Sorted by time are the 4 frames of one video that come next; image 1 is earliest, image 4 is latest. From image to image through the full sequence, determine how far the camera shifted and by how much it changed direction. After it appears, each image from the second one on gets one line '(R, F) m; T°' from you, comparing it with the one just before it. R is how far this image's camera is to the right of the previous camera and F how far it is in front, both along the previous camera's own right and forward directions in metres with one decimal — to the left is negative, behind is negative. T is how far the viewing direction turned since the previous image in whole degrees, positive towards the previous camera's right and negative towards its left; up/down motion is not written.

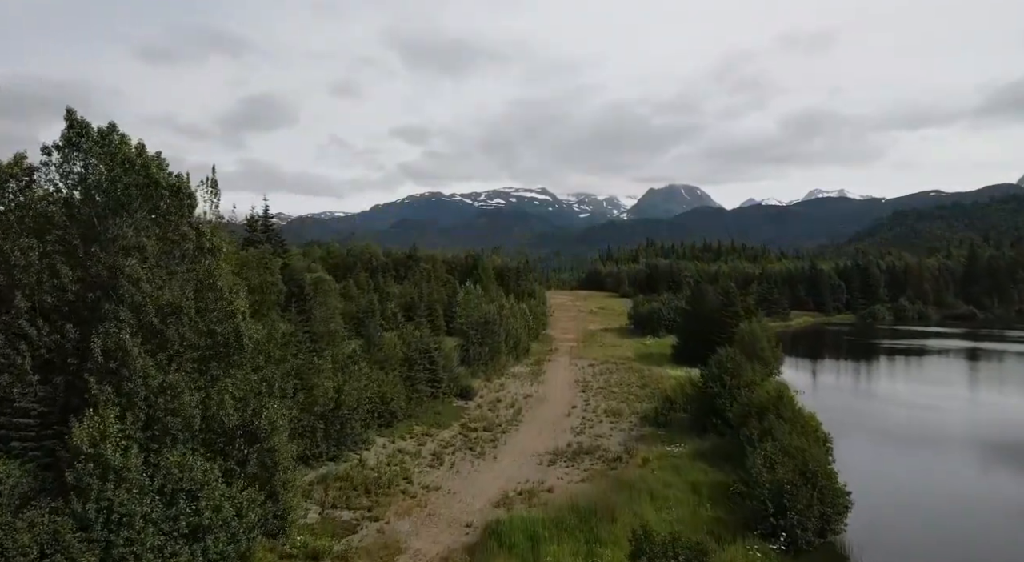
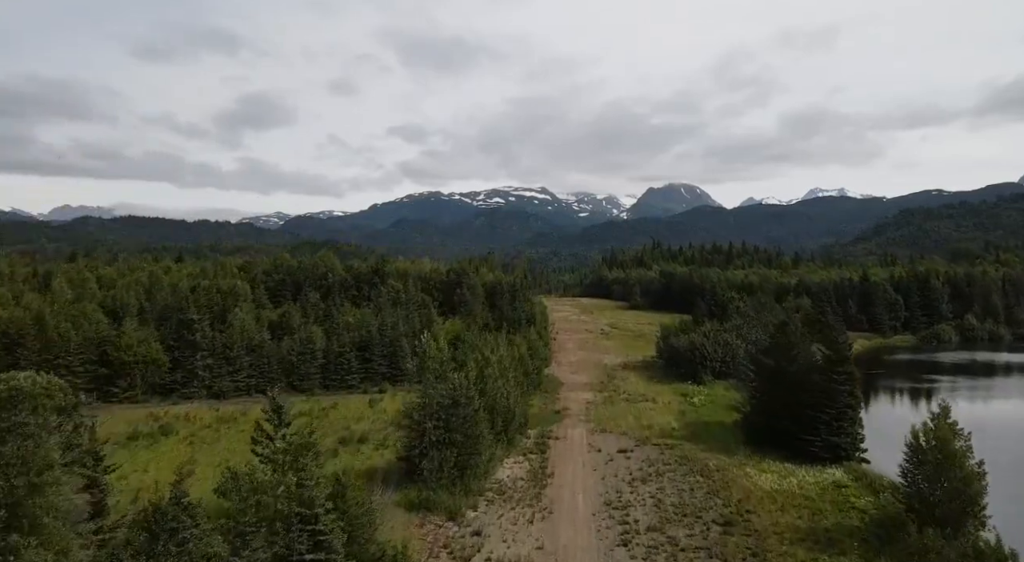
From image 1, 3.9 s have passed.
(+0.7, +21.8) m; 0°
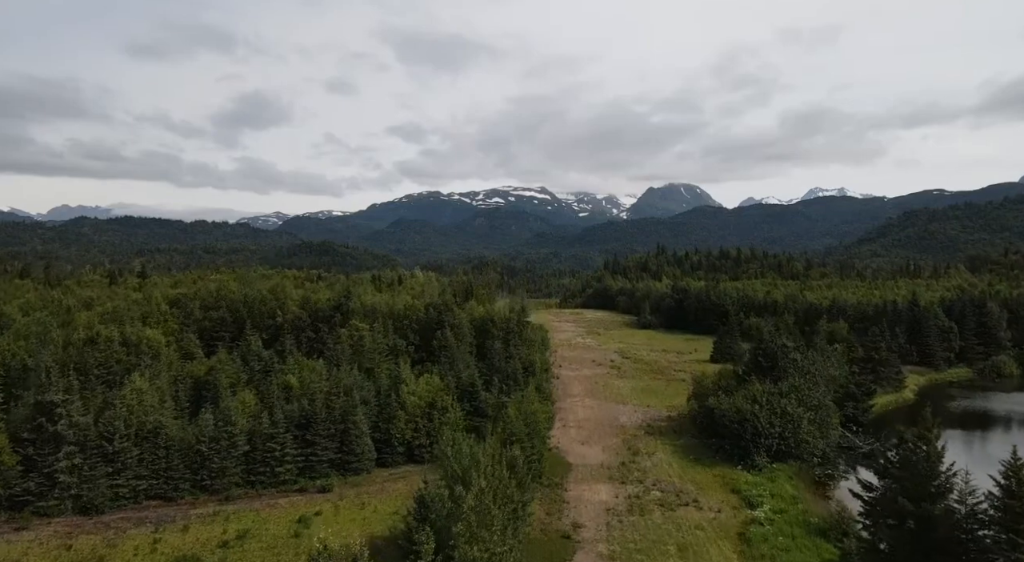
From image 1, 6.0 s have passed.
(+0.6, +15.2) m; 0°
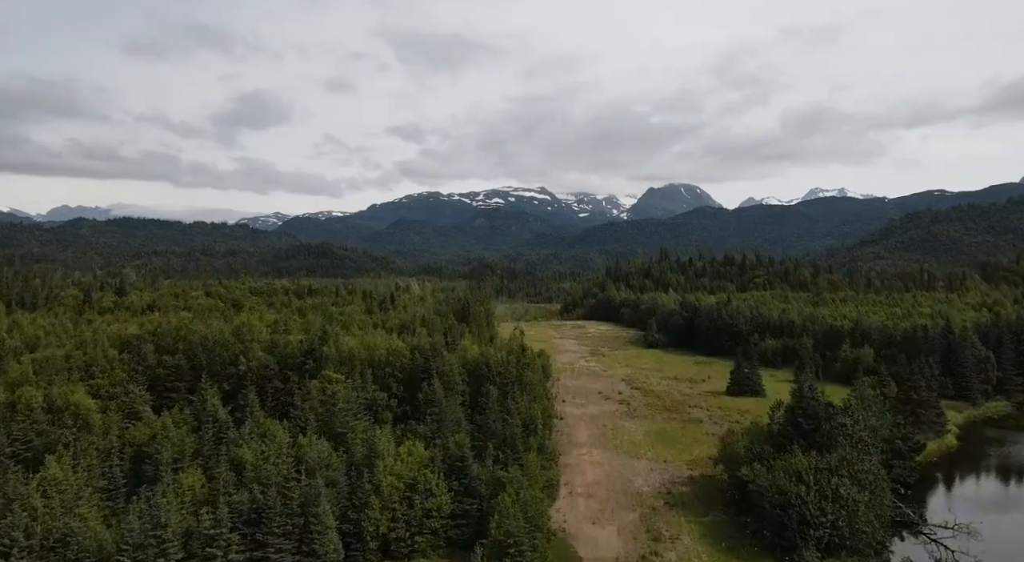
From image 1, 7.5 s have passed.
(+0.2, +8.2) m; 0°
